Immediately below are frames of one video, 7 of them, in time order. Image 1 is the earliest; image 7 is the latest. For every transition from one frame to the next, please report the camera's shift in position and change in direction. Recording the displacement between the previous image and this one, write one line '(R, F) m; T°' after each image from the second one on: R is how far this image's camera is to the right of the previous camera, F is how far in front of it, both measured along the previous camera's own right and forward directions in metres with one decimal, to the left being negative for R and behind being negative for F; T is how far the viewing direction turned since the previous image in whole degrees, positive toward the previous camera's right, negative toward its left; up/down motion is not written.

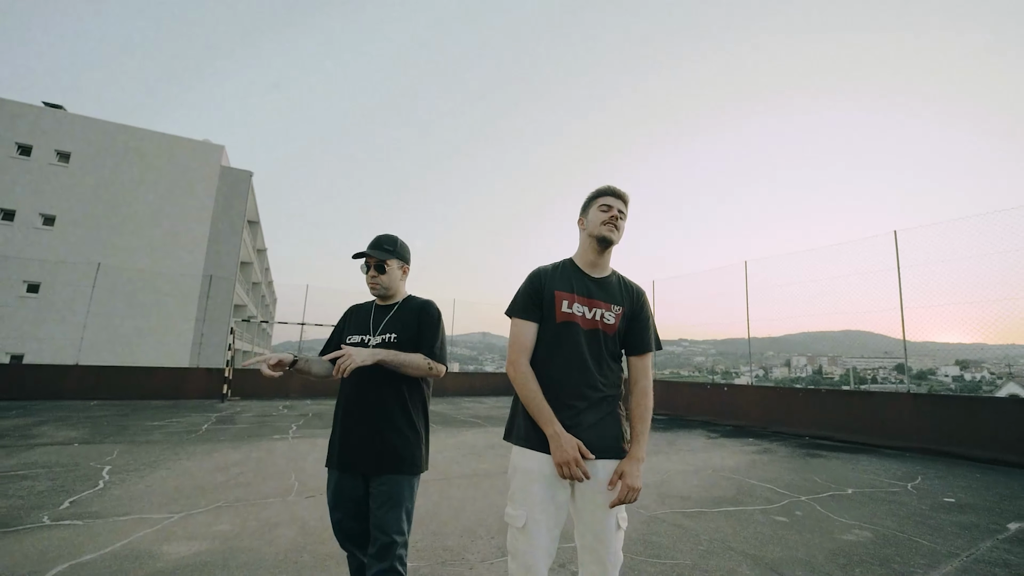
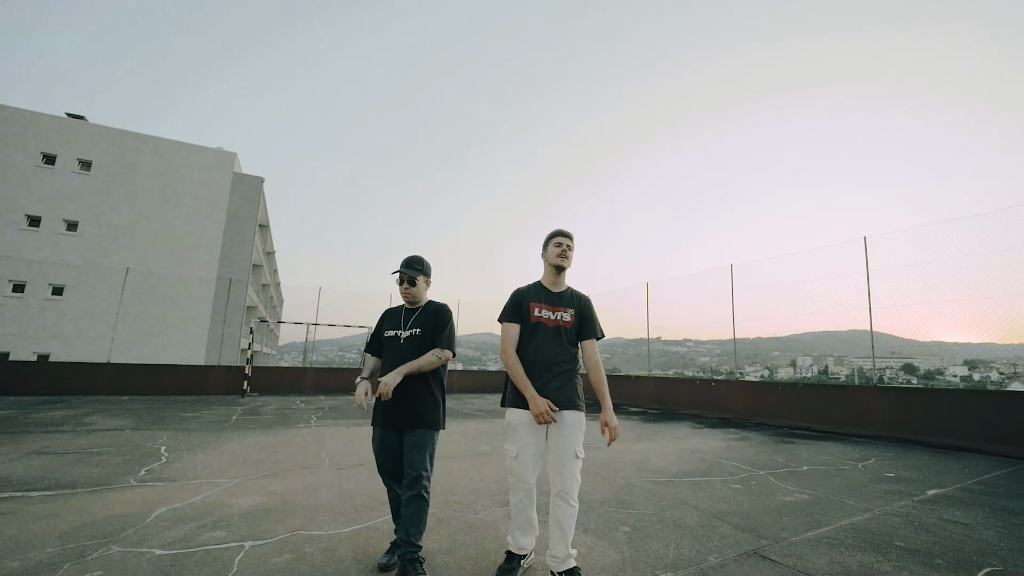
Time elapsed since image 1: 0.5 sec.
(+0.1, -0.6) m; -1°
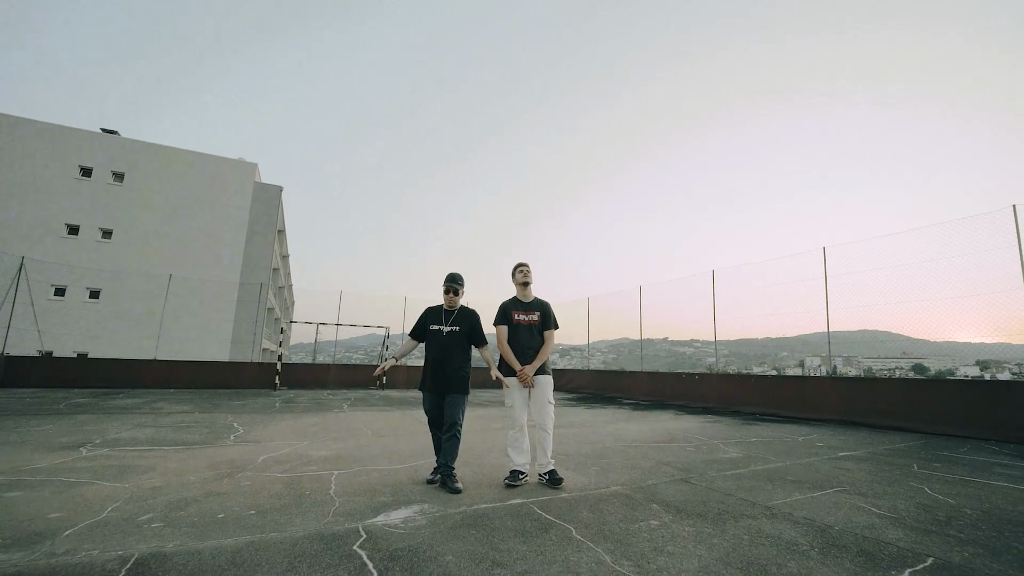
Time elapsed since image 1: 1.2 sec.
(0.0, -1.0) m; -1°
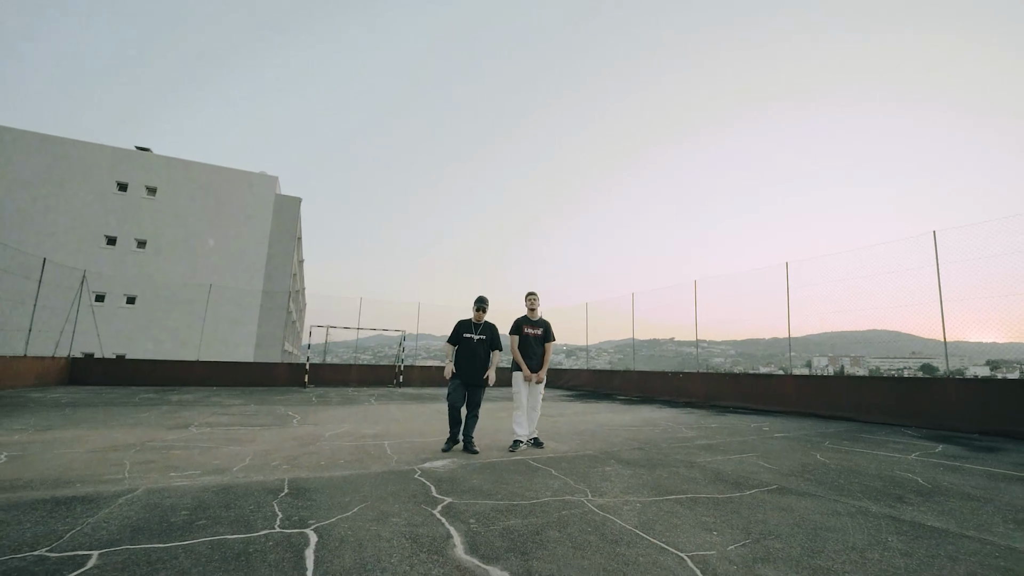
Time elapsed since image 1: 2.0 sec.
(0.0, -1.2) m; -1°
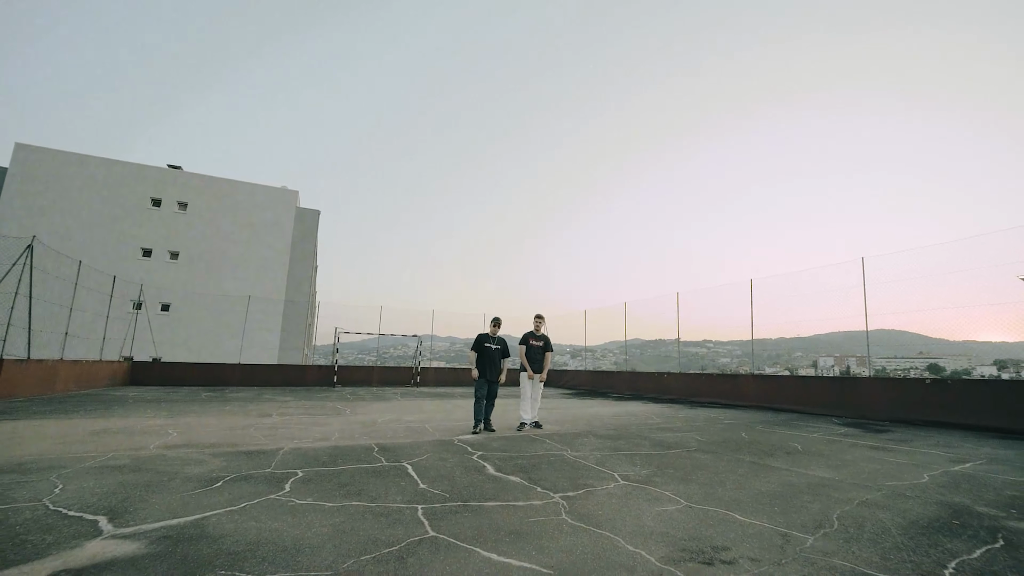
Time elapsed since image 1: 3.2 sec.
(0.0, -1.6) m; -1°
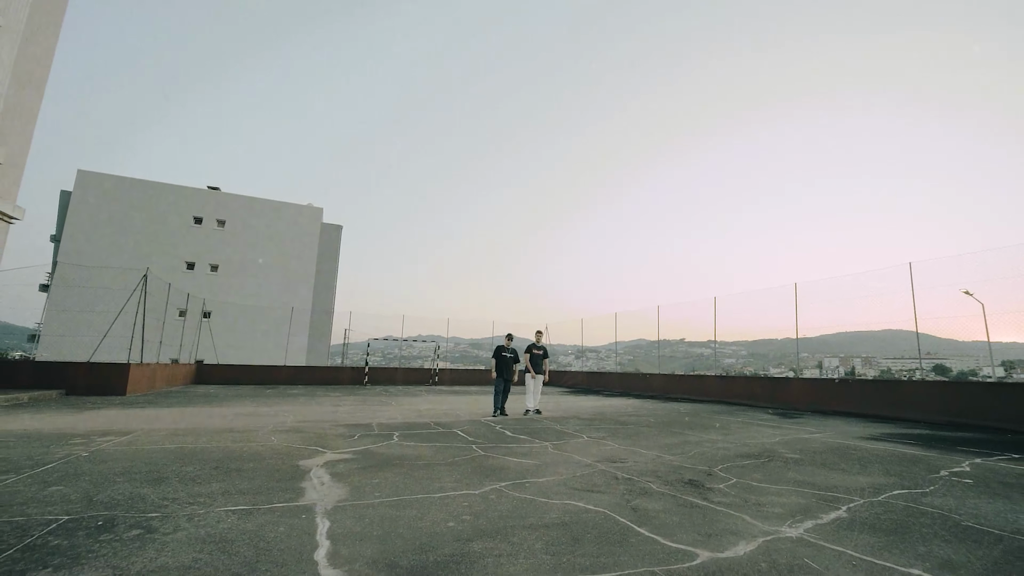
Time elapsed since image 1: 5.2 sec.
(-0.1, -2.3) m; -1°
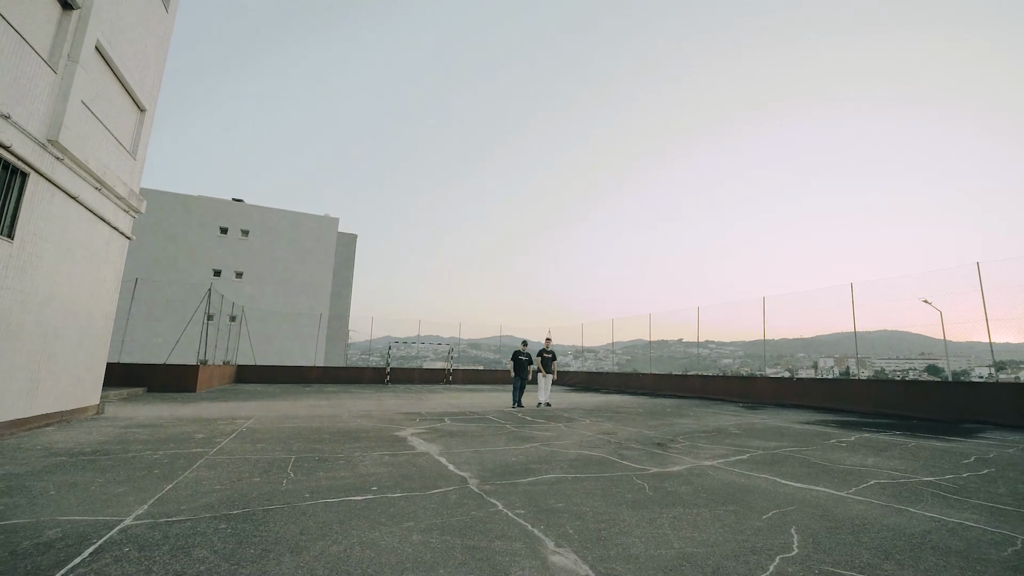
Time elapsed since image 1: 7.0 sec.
(-0.4, -1.9) m; 0°
